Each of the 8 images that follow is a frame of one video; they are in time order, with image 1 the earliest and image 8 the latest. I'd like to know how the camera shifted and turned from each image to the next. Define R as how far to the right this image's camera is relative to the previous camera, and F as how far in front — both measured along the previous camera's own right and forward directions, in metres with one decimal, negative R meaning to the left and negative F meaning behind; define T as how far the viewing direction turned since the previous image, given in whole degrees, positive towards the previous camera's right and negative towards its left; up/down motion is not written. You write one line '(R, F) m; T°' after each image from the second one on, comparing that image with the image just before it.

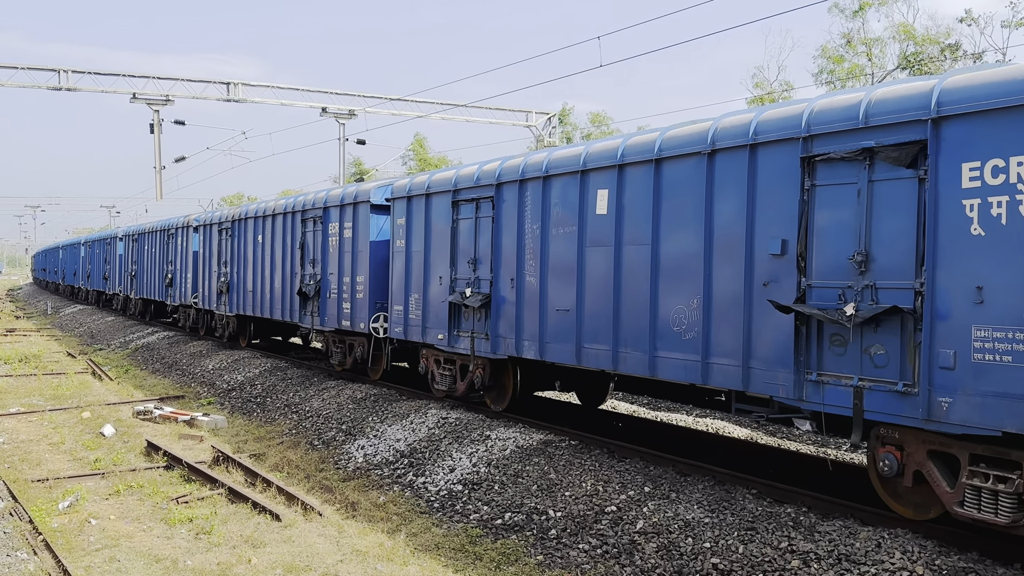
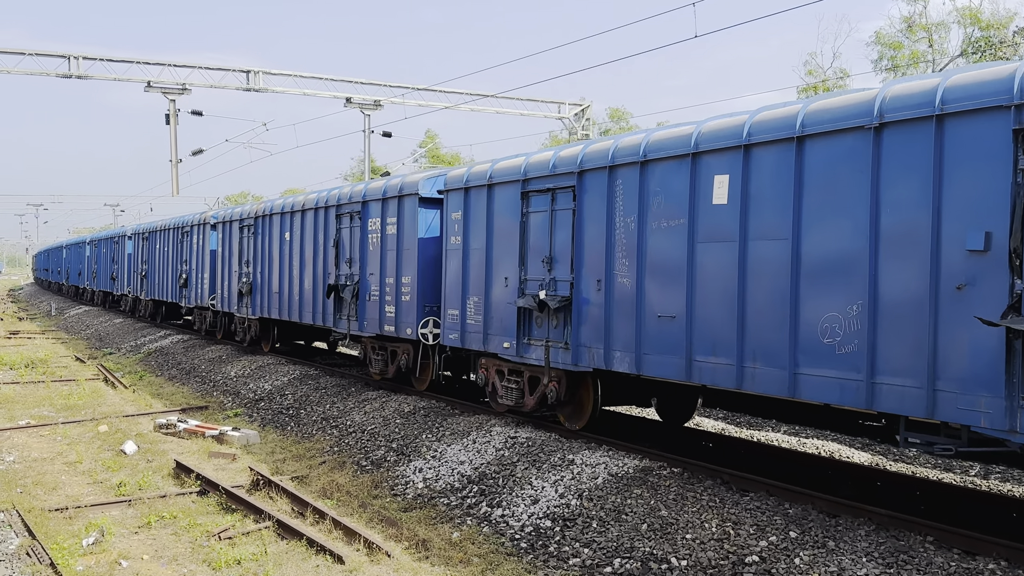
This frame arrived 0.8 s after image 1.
(-0.5, +1.2) m; 0°
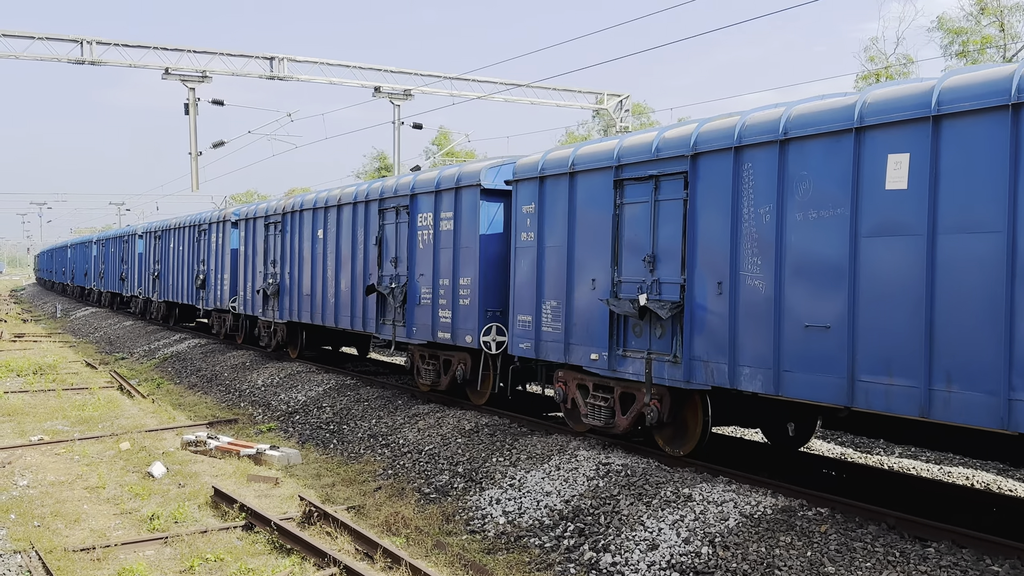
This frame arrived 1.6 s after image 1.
(-0.5, +1.3) m; 0°
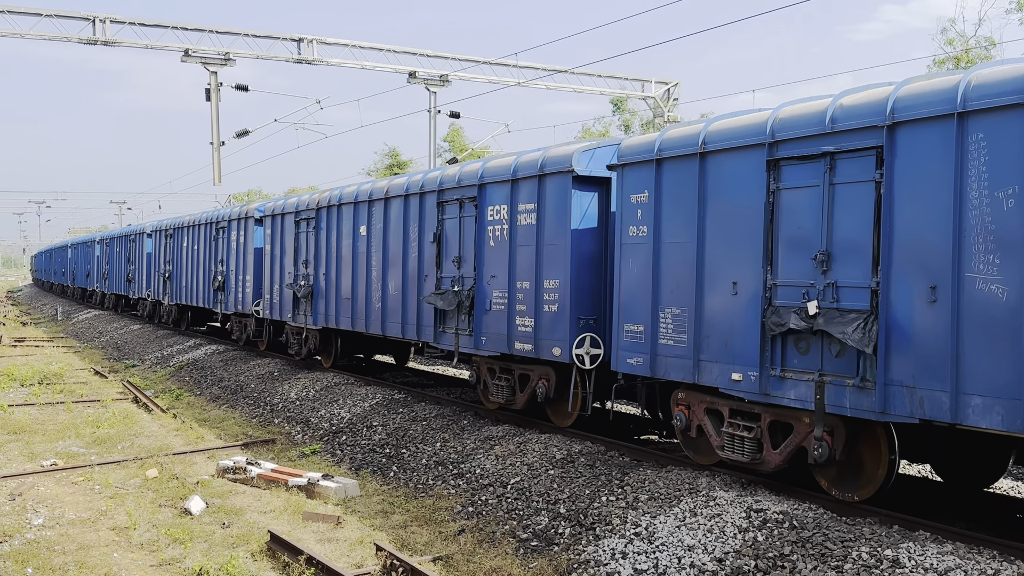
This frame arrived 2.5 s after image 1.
(-0.6, +1.5) m; 0°
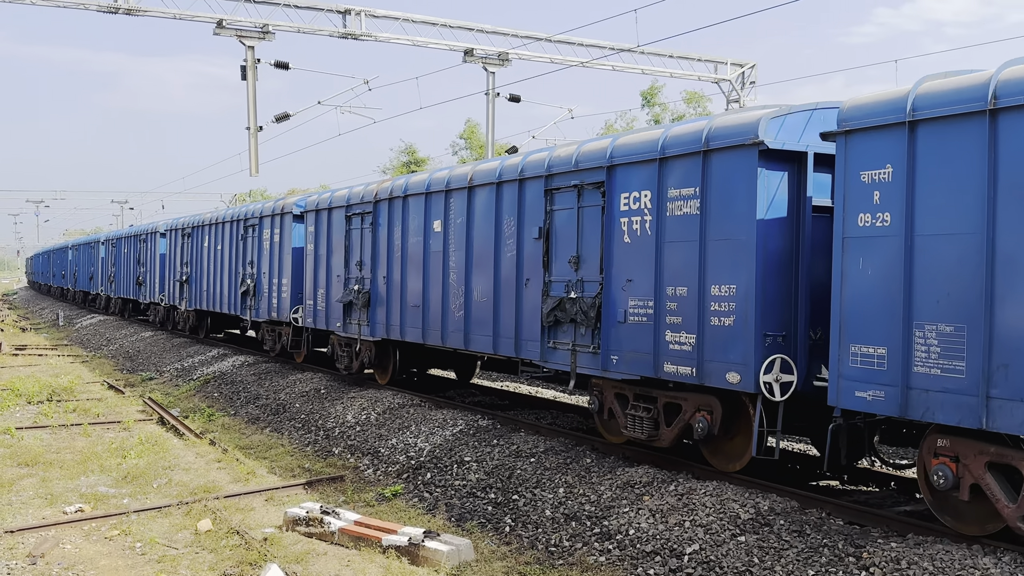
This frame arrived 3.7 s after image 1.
(-0.9, +2.0) m; 0°
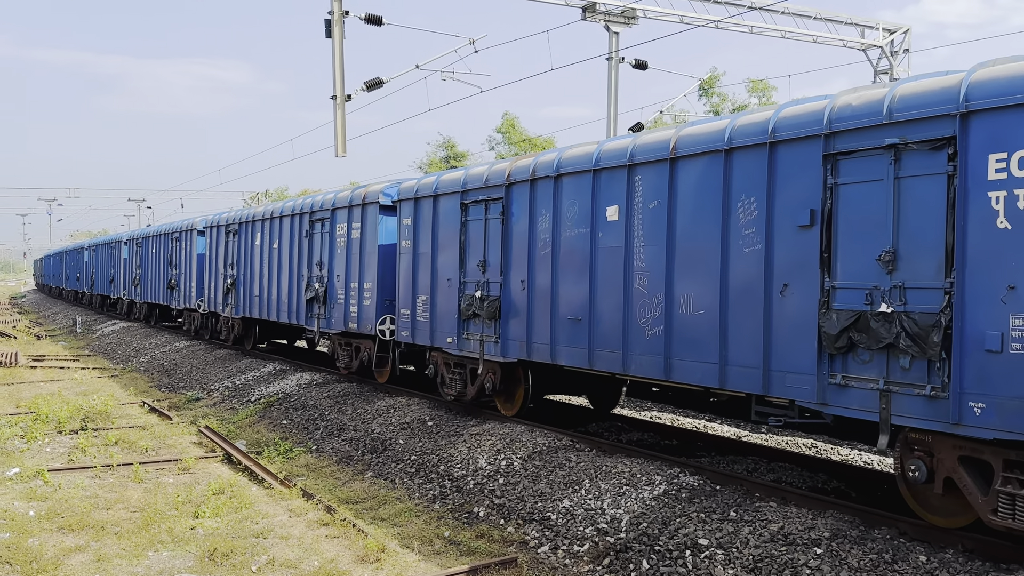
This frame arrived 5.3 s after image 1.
(-1.2, +2.8) m; 0°
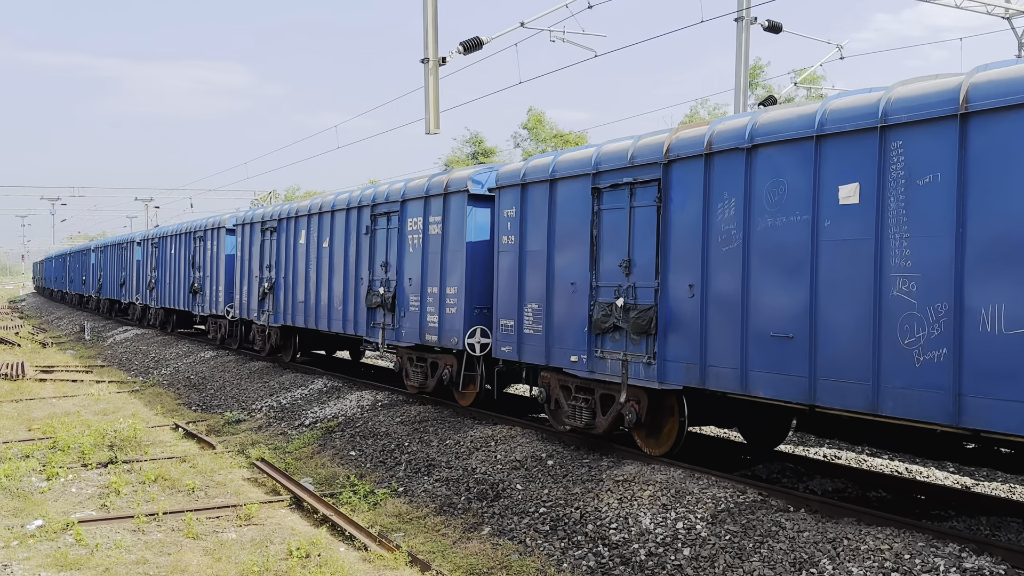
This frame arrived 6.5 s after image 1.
(-0.9, +2.2) m; 0°
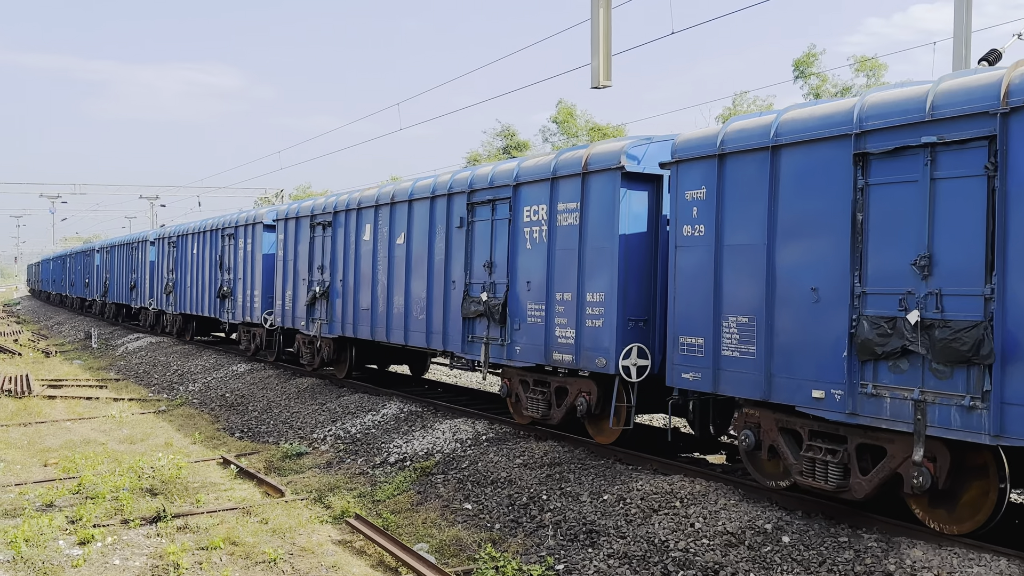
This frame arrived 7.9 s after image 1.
(-1.1, +2.5) m; 0°
